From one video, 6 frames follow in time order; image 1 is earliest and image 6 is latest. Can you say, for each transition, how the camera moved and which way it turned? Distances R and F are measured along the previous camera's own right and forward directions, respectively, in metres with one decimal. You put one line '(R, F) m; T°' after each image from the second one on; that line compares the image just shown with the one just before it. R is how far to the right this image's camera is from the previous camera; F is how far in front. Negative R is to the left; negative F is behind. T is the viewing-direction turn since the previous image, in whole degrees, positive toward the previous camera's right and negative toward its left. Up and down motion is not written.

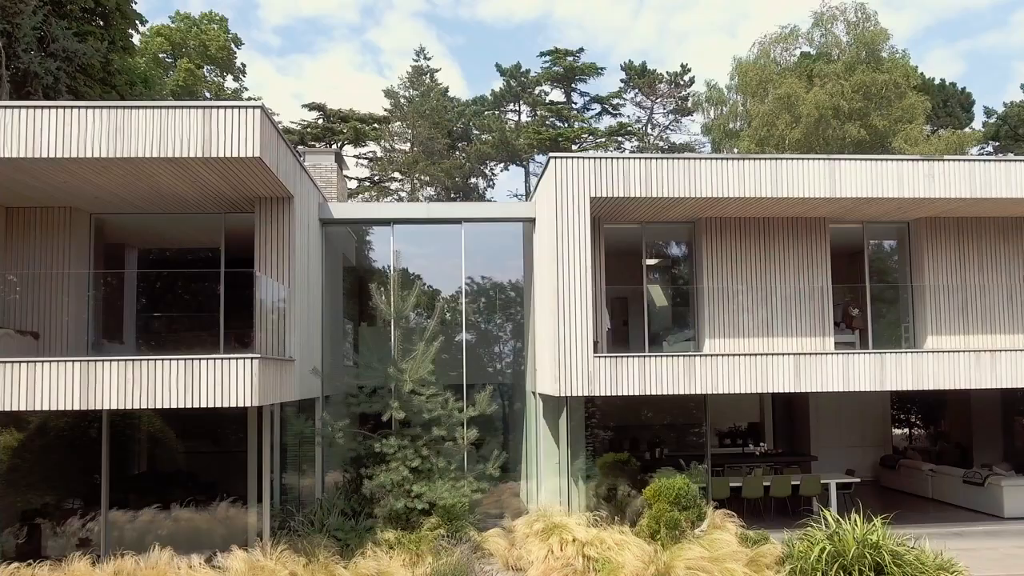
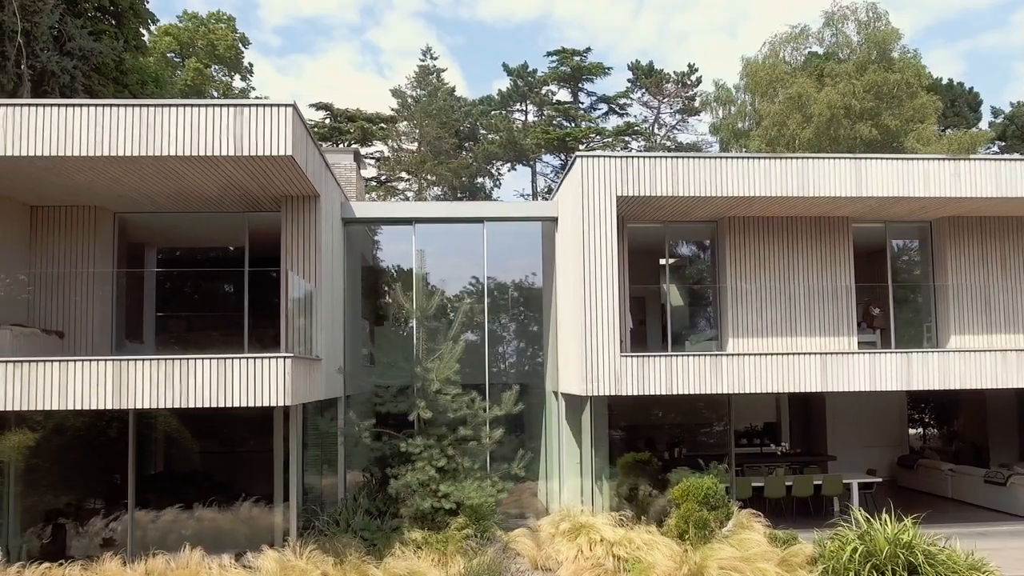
(-0.6, 0.0) m; 0°
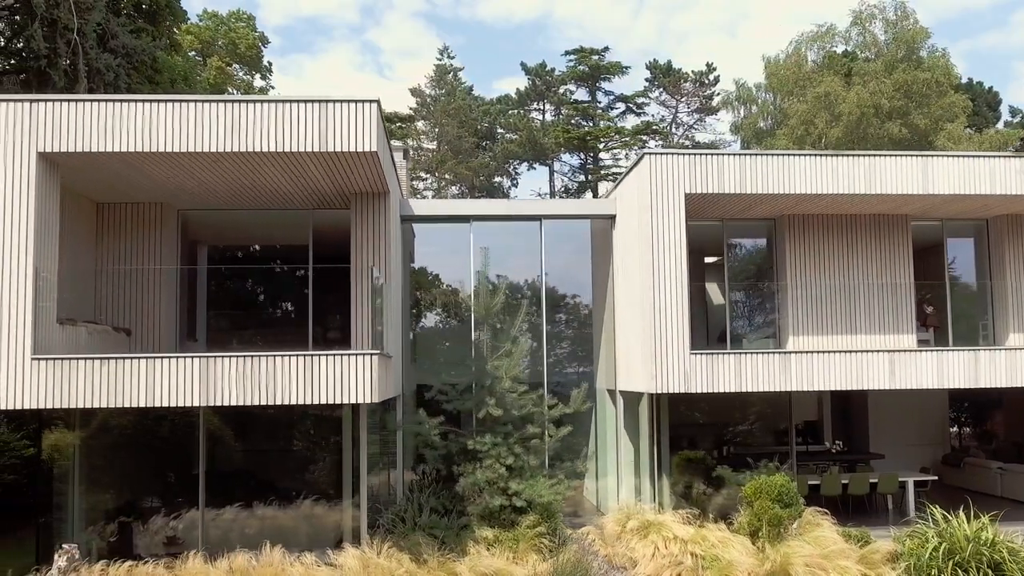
(-1.5, 0.0) m; 0°
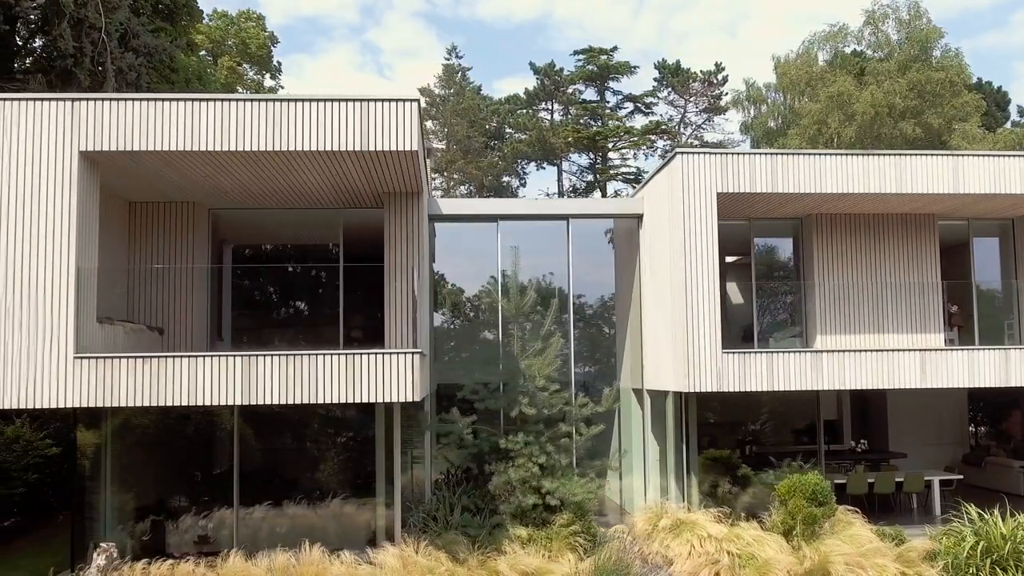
(-0.7, 0.0) m; 0°
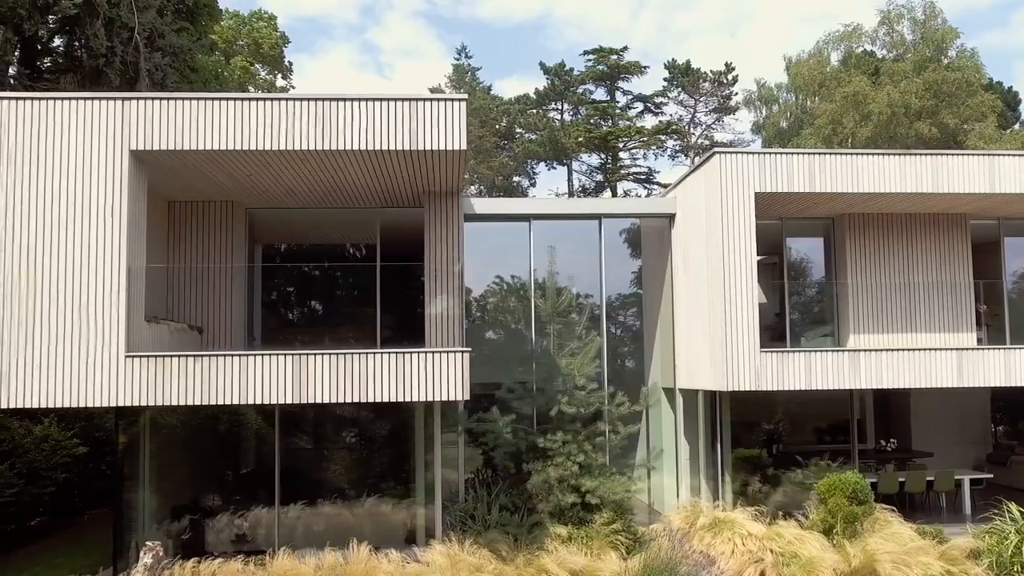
(-0.8, 0.0) m; 0°
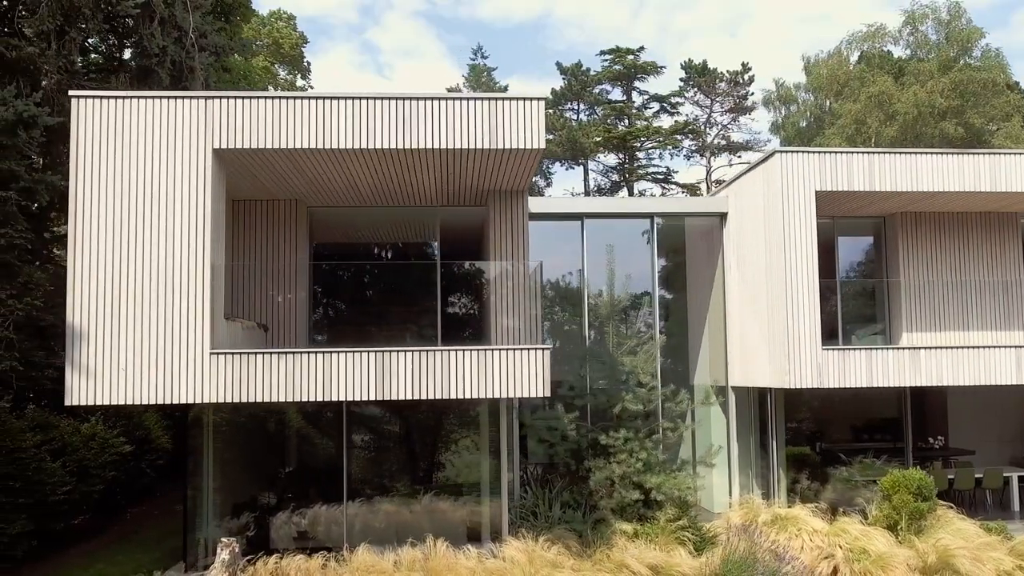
(-1.4, -0.1) m; 0°
